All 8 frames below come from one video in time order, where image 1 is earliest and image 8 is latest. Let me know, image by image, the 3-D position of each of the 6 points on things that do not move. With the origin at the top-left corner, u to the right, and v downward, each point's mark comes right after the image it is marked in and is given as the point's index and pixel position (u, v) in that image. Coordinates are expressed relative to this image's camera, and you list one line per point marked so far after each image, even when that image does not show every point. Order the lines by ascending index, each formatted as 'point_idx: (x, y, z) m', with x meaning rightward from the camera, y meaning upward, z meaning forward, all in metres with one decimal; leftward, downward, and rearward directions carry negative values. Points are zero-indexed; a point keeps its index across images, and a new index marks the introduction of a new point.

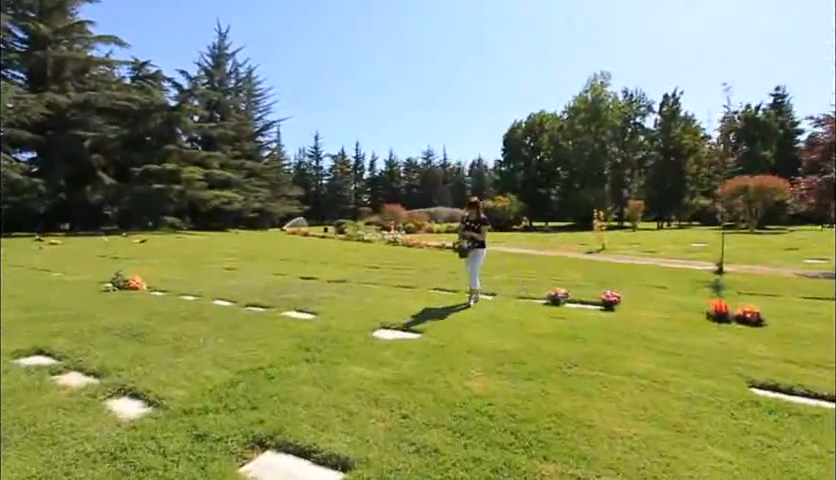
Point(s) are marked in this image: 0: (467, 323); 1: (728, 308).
0: (+0.8, -1.3, +6.6) m
1: (+5.1, -1.1, +6.8) m
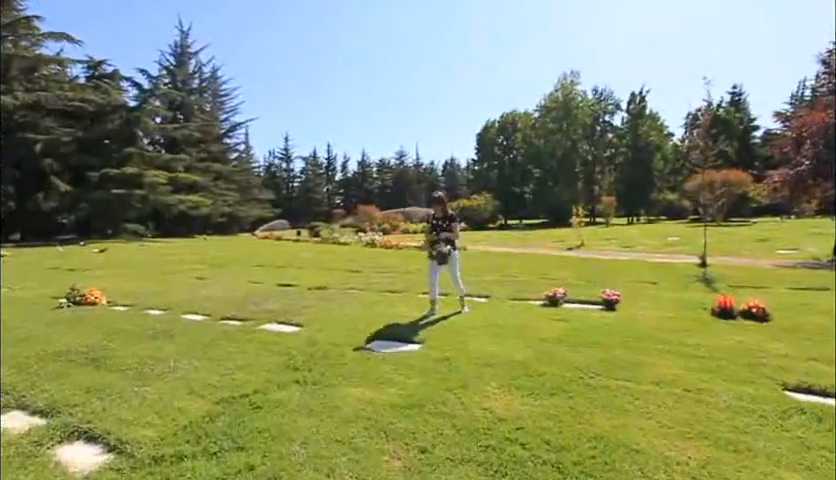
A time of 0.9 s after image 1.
0: (+0.7, -1.3, +6.1) m
1: (+5.0, -1.0, +6.6) m
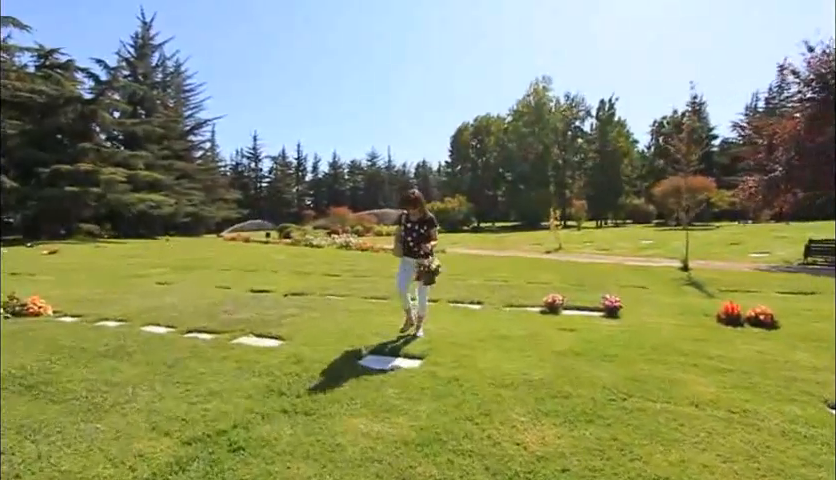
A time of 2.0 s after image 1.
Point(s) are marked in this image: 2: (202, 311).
0: (+0.7, -1.4, +5.6) m
1: (+4.9, -1.1, +6.4) m
2: (-3.9, -1.3, +7.4) m
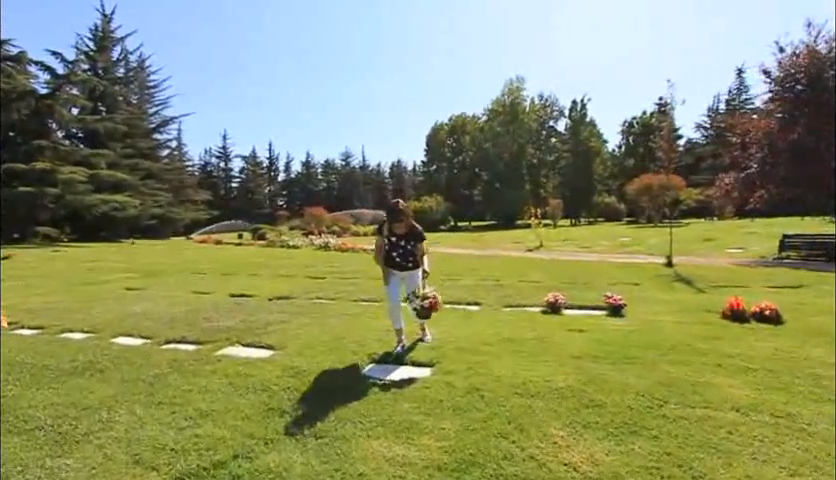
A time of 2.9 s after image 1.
0: (+0.8, -1.3, +5.2) m
1: (+5.0, -1.0, +6.3) m
2: (-3.9, -1.3, +6.8) m
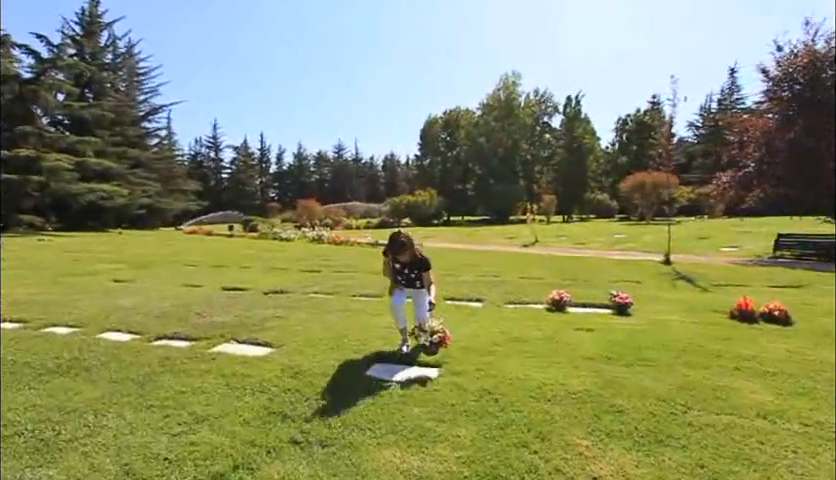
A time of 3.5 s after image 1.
0: (+0.8, -1.3, +5.0) m
1: (+5.0, -1.0, +6.2) m
2: (-3.9, -1.2, +6.5) m
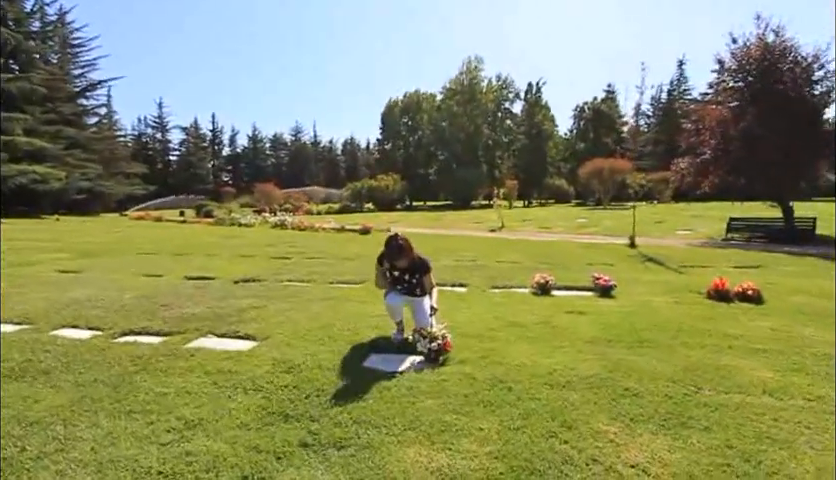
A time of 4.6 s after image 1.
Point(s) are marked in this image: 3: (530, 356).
0: (+0.8, -1.1, +4.9) m
1: (+4.8, -0.7, +6.5) m
2: (-4.1, -1.0, +5.9) m
3: (+1.1, -1.1, +4.1) m
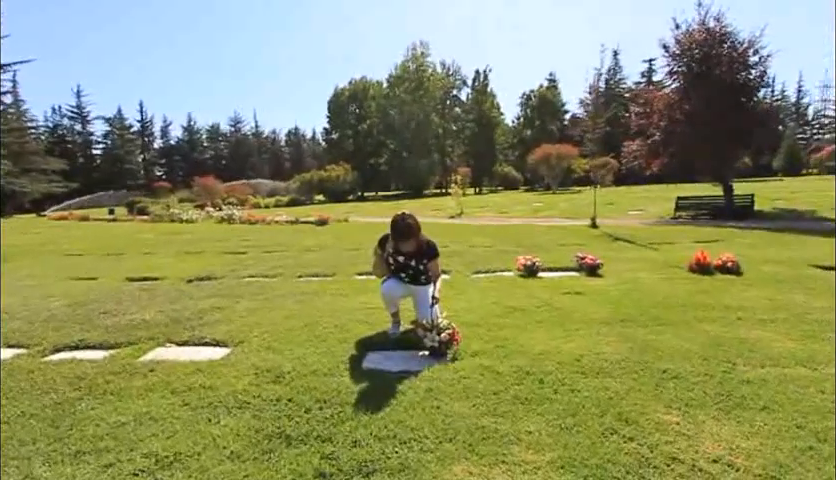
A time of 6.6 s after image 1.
0: (+0.8, -0.9, +4.5) m
1: (+4.6, -0.3, +6.5) m
2: (-4.2, -0.9, +4.9) m
3: (+1.2, -0.9, +3.7) m
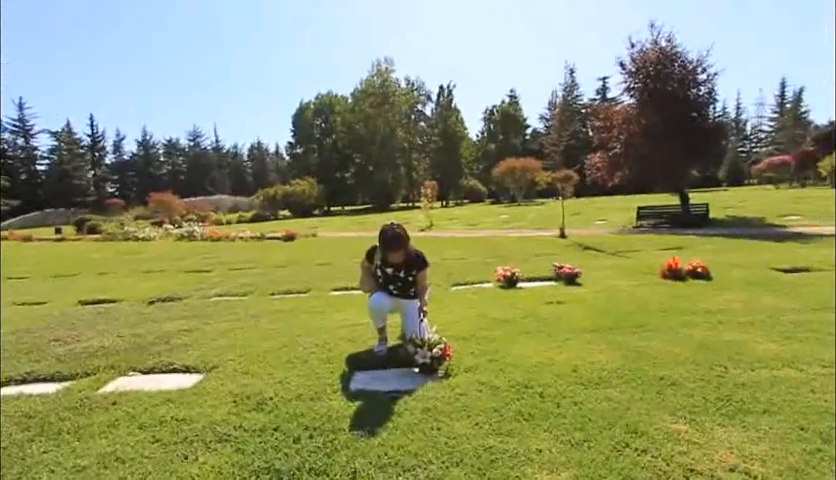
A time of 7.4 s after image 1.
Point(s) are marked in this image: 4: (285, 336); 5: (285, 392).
0: (+0.6, -1.0, +4.4) m
1: (+4.2, -0.4, +6.7) m
2: (-4.3, -1.1, +4.4) m
3: (+1.1, -1.0, +3.6) m
4: (-1.4, -1.0, +4.5) m
5: (-1.0, -1.2, +3.2) m
